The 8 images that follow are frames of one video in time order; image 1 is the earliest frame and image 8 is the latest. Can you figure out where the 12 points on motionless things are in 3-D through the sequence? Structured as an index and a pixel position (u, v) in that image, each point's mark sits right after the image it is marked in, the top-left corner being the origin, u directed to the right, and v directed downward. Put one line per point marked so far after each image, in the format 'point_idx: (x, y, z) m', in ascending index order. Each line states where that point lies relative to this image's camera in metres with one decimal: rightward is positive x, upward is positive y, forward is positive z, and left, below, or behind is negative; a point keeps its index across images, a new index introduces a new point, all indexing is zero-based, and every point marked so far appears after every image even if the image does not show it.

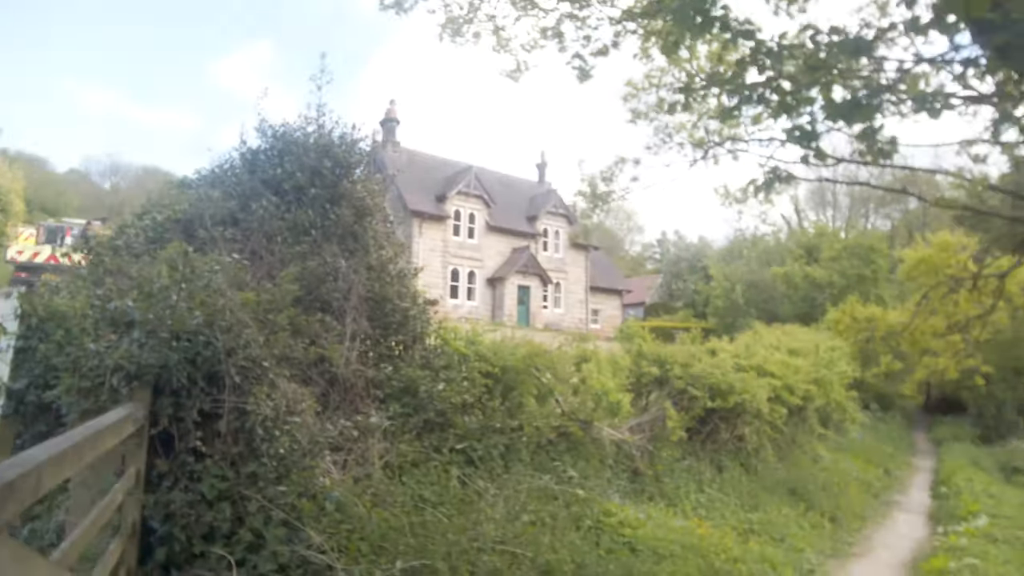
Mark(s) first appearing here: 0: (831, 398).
0: (+8.8, -3.1, +18.3) m
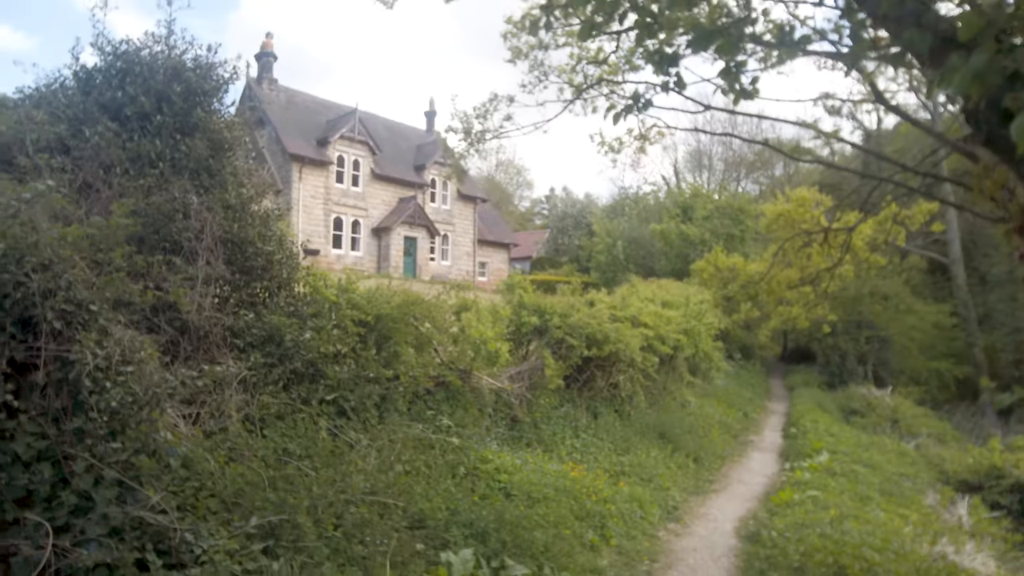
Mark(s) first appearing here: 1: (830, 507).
0: (+5.5, -1.7, +19.4) m
1: (+5.0, -3.5, +10.4) m
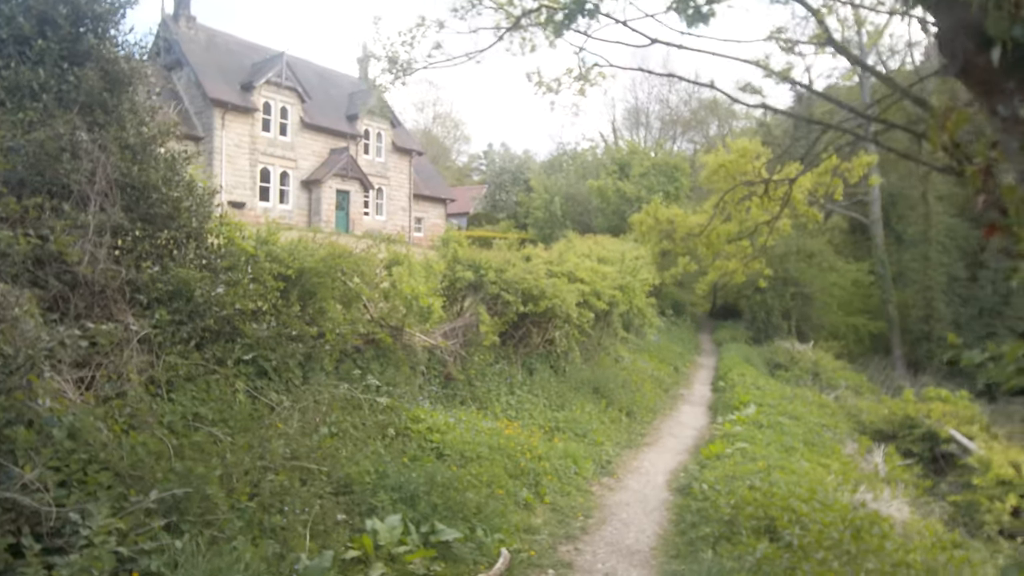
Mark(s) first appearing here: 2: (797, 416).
0: (+3.6, -0.5, +19.5) m
1: (+4.0, -2.8, +10.7) m
2: (+6.2, -2.8, +14.4) m
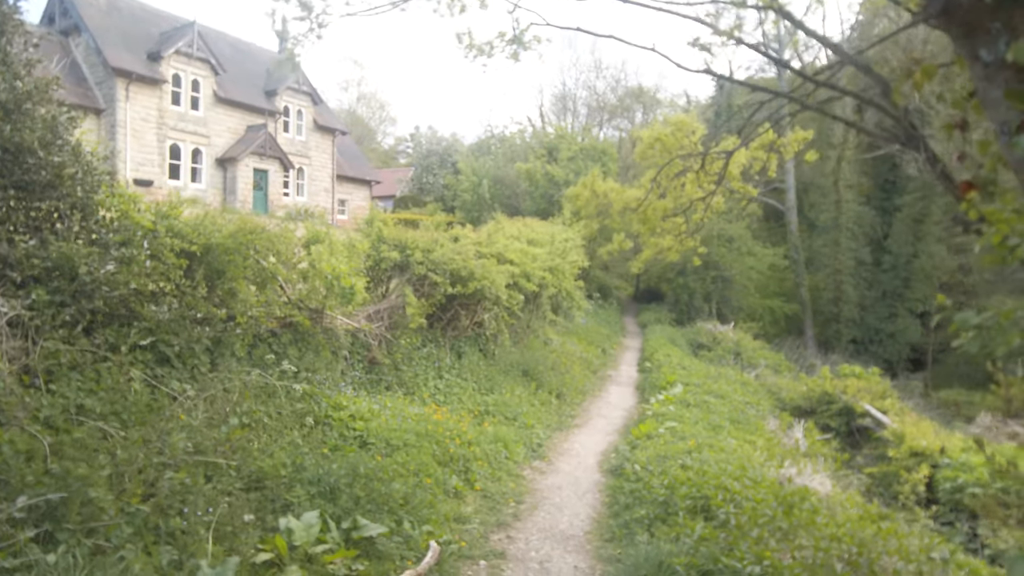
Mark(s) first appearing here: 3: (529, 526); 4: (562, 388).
0: (+1.5, +0.1, +19.4) m
1: (+2.8, -2.4, +10.7) m
2: (+4.7, -2.4, +14.7) m
3: (+0.2, -2.8, +7.7) m
4: (+1.2, -2.4, +15.9) m
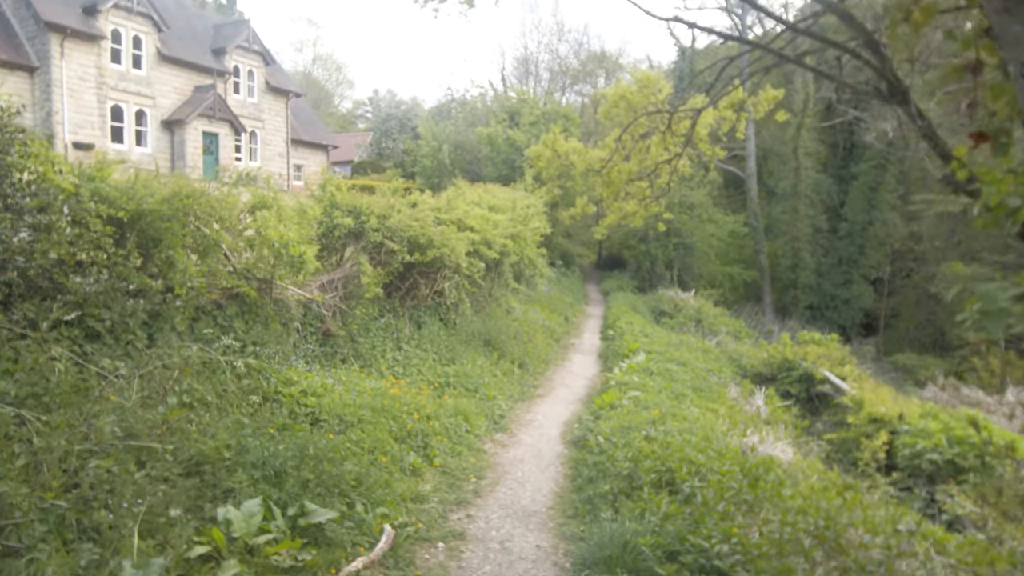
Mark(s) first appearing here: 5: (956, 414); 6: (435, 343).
0: (+0.4, +1.0, +19.0) m
1: (+2.2, -1.9, +10.5) m
2: (+3.8, -1.6, +14.6) m
3: (-0.3, -2.4, +7.5) m
4: (+0.3, -1.6, +15.6) m
5: (+6.9, -1.9, +10.1) m
6: (-1.6, -1.1, +13.7) m
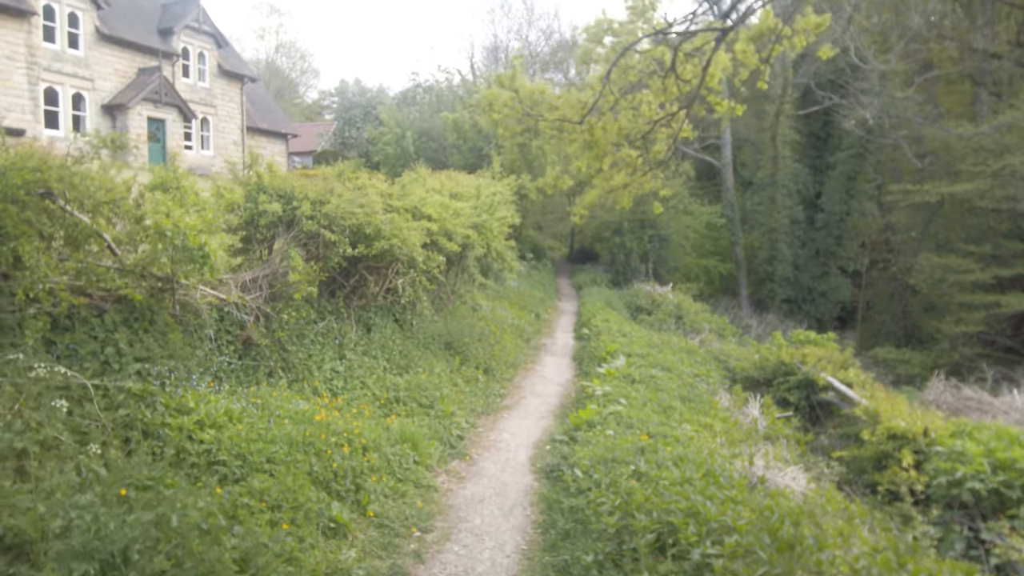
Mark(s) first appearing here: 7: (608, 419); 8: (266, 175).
0: (-0.5, +1.1, +17.2) m
1: (+1.7, -1.9, +8.9) m
2: (+3.1, -1.5, +13.0) m
3: (-0.7, -2.4, +5.7) m
4: (-0.5, -1.6, +13.9) m
5: (+6.3, -1.9, +8.7) m
6: (-2.3, -1.1, +11.8) m
7: (+1.3, -1.9, +9.3) m
8: (-4.0, +1.8, +10.6) m
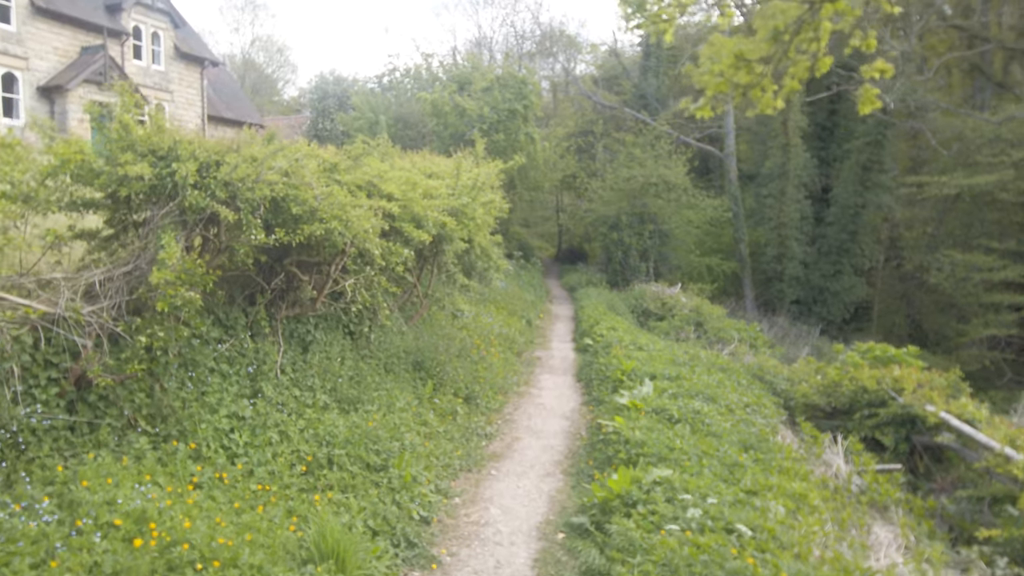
0: (-0.8, +1.1, +13.9) m
1: (+1.6, -1.9, +5.6) m
2: (+3.0, -1.6, +9.7) m
3: (-0.6, -2.5, +2.3) m
4: (-0.6, -1.6, +10.5) m
5: (+6.3, -1.9, +5.5) m
6: (-2.4, -1.2, +8.4) m
7: (+1.2, -1.9, +6.0) m
8: (-4.1, +1.8, +7.1) m
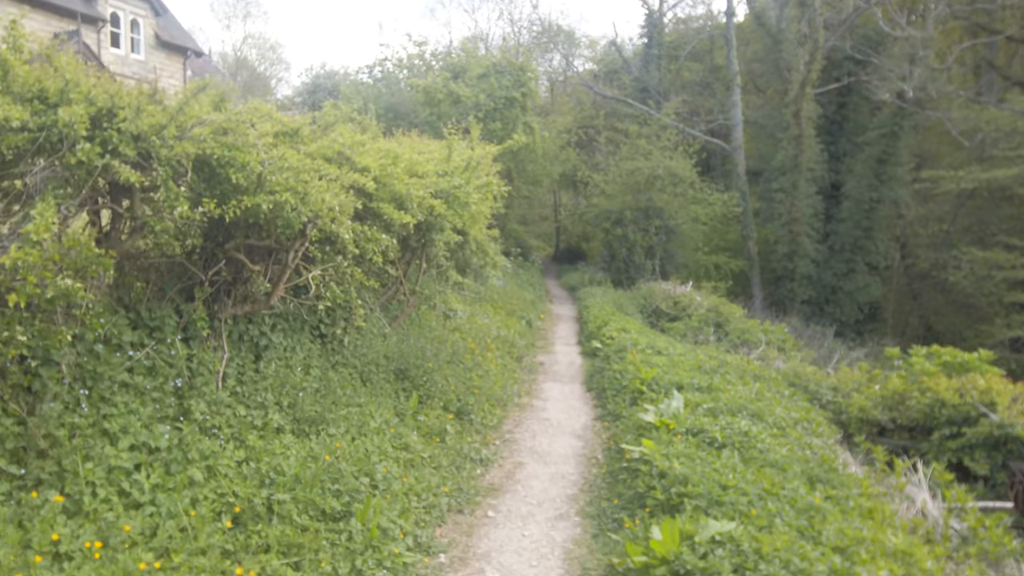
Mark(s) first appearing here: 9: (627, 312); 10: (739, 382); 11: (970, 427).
0: (-0.8, +1.1, +12.2) m
1: (+1.7, -1.8, +3.9) m
2: (+3.0, -1.5, +8.0) m
3: (-0.6, -2.4, +0.6) m
4: (-0.6, -1.5, +8.8) m
5: (+6.3, -1.8, +3.8) m
6: (-2.4, -1.1, +6.7) m
7: (+1.3, -1.8, +4.3) m
8: (-4.0, +1.9, +5.4) m
9: (+3.0, -0.6, +17.0) m
10: (+3.3, -1.4, +9.6) m
11: (+5.2, -1.5, +7.5) m
